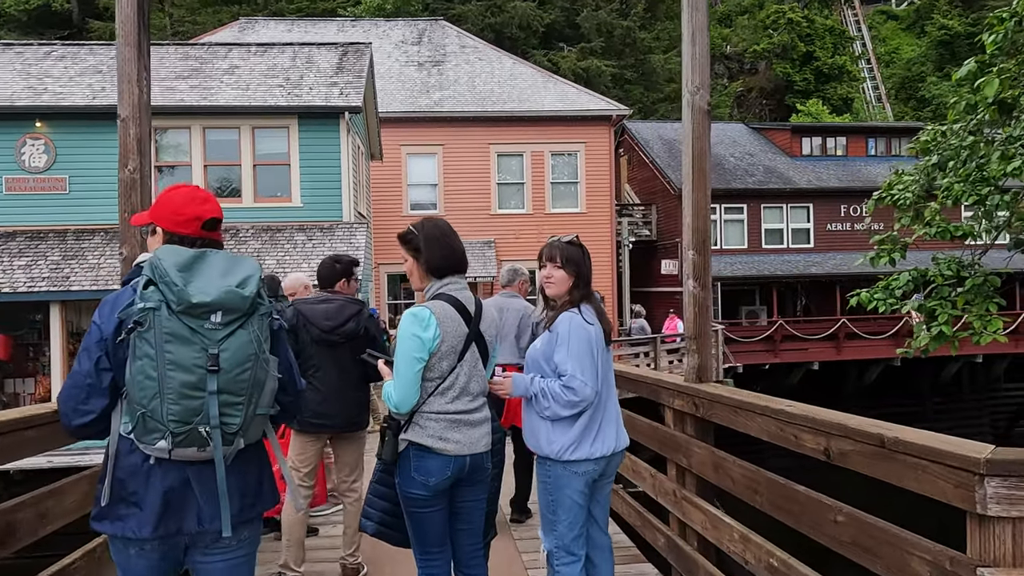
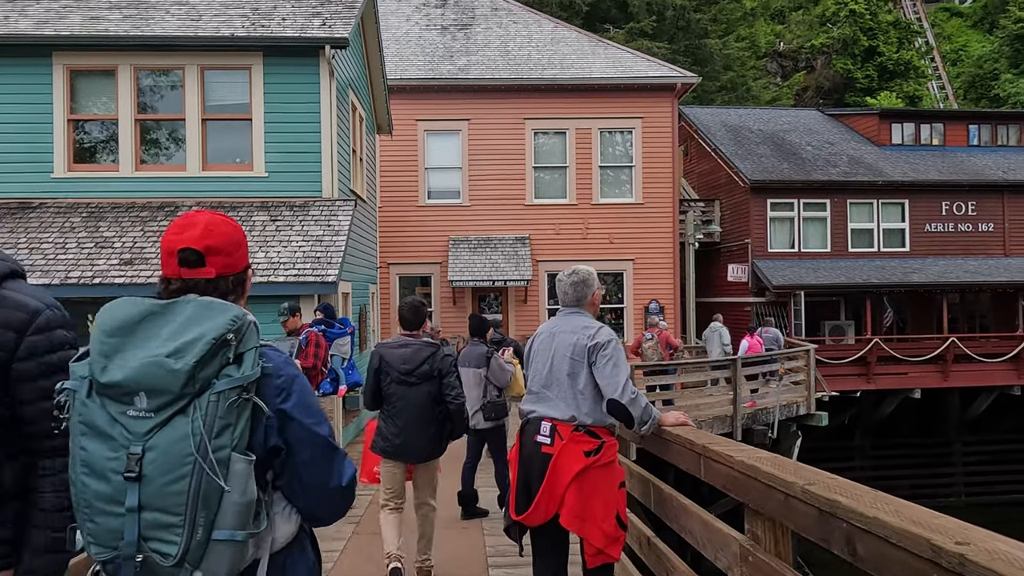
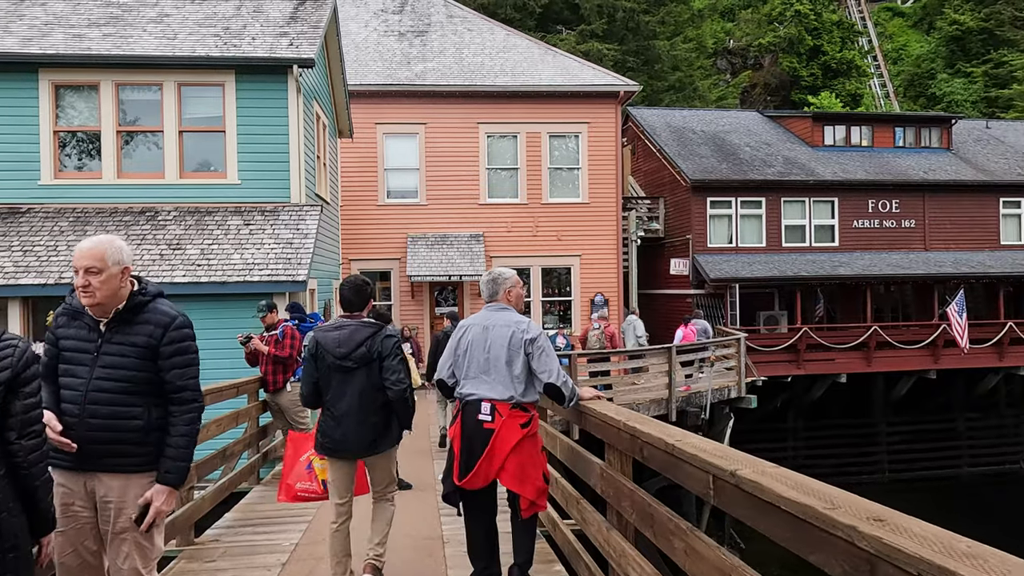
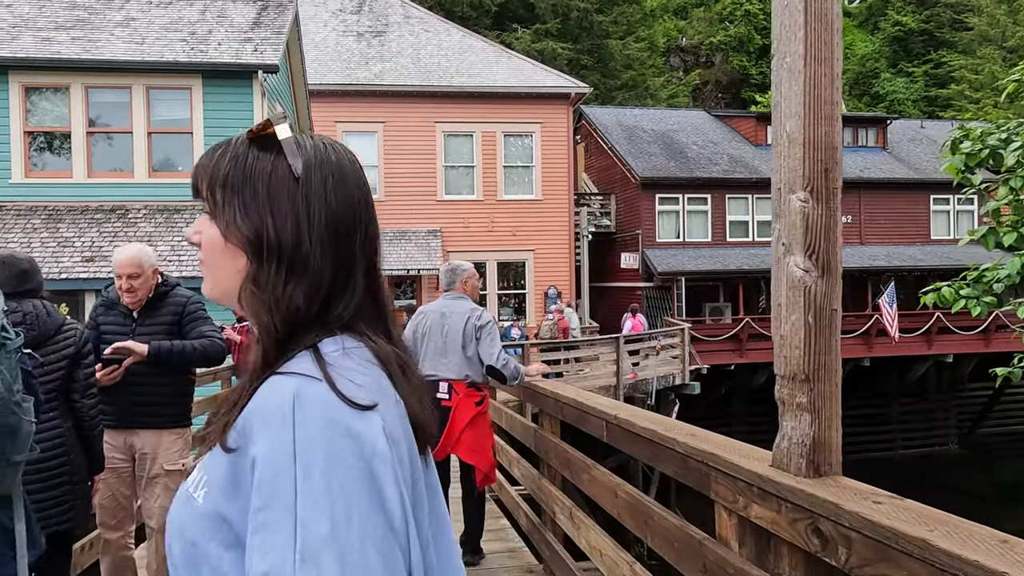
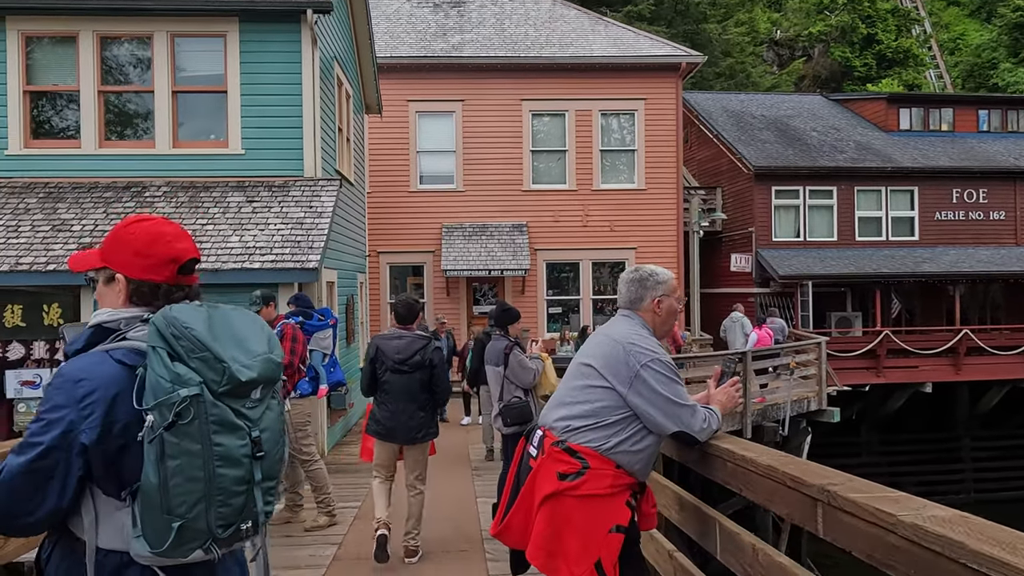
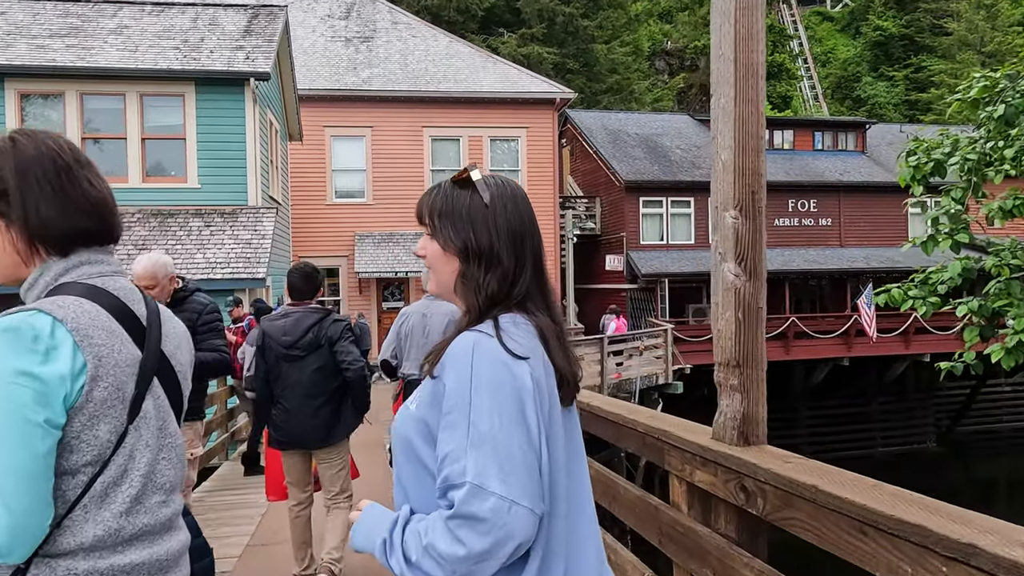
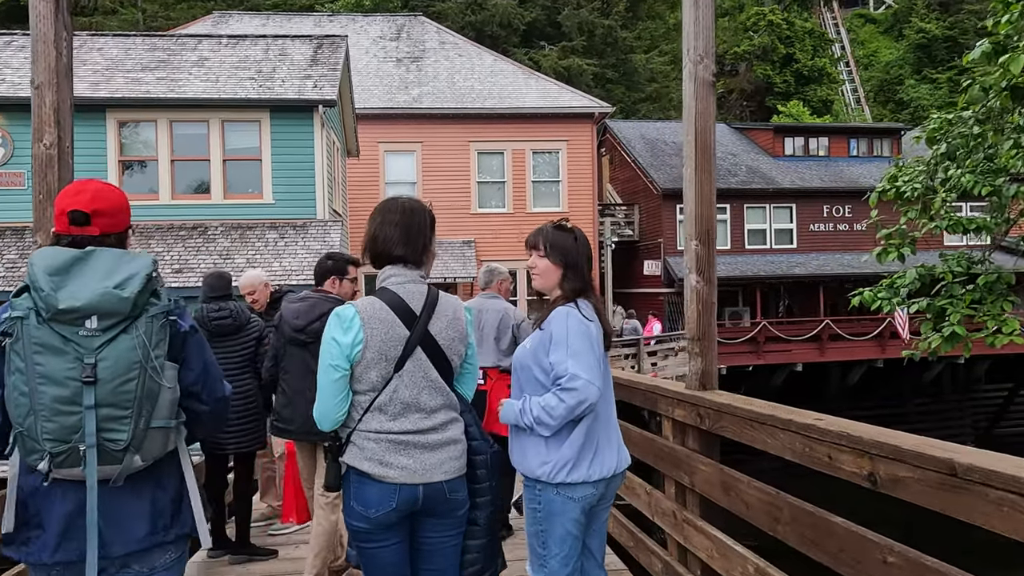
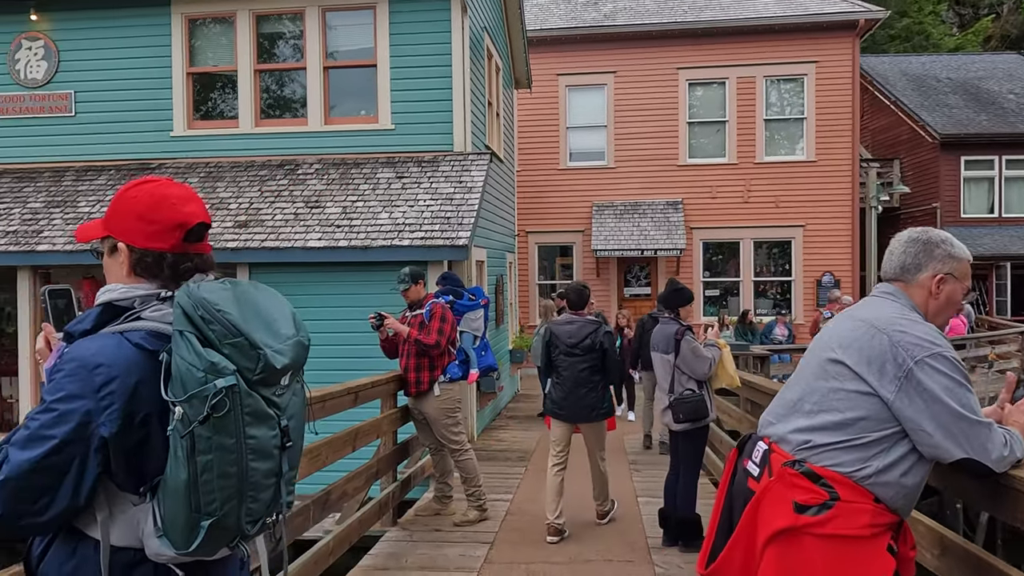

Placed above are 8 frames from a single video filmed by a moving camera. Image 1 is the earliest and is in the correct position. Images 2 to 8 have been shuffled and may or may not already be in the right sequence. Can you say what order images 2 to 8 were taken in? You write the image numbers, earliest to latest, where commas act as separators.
7, 6, 4, 3, 2, 5, 8
